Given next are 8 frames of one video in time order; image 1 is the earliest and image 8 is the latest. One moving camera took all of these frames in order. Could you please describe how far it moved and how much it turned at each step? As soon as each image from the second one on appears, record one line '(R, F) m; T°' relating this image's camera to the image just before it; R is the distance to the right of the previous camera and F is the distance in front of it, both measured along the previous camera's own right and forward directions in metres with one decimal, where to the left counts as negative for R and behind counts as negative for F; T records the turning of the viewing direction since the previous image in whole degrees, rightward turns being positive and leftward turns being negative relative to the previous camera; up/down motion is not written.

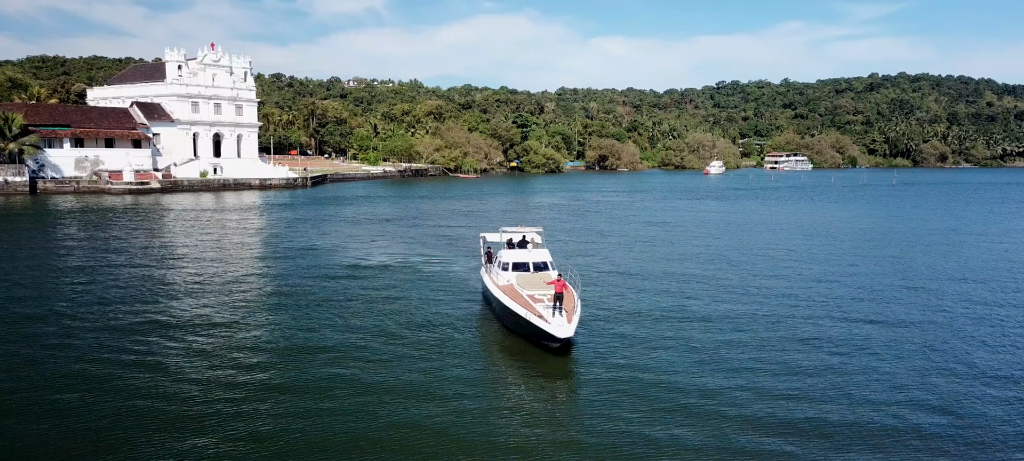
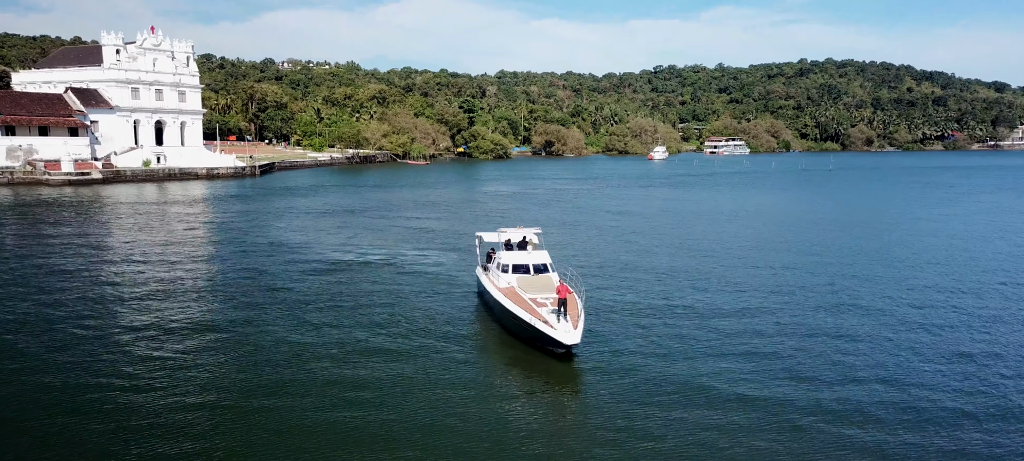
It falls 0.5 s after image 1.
(-1.4, -0.5) m; +4°
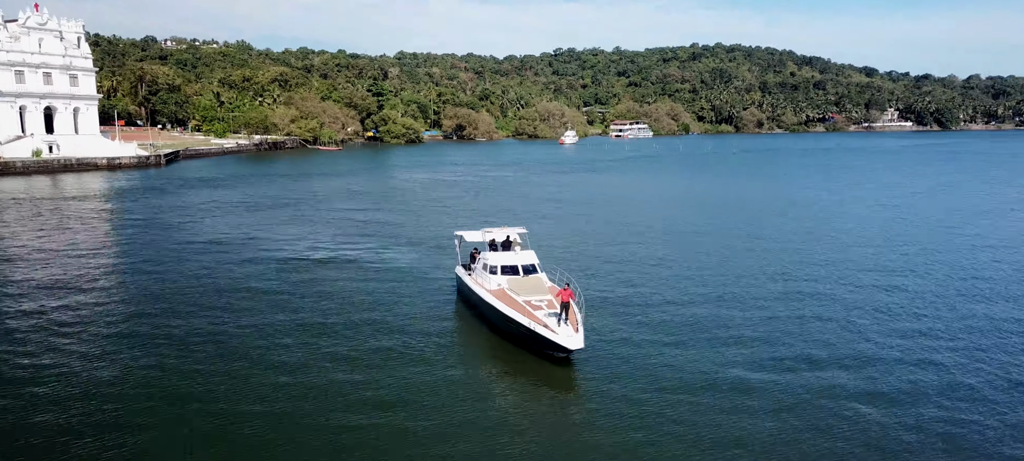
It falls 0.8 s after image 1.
(-2.0, 0.0) m; +7°
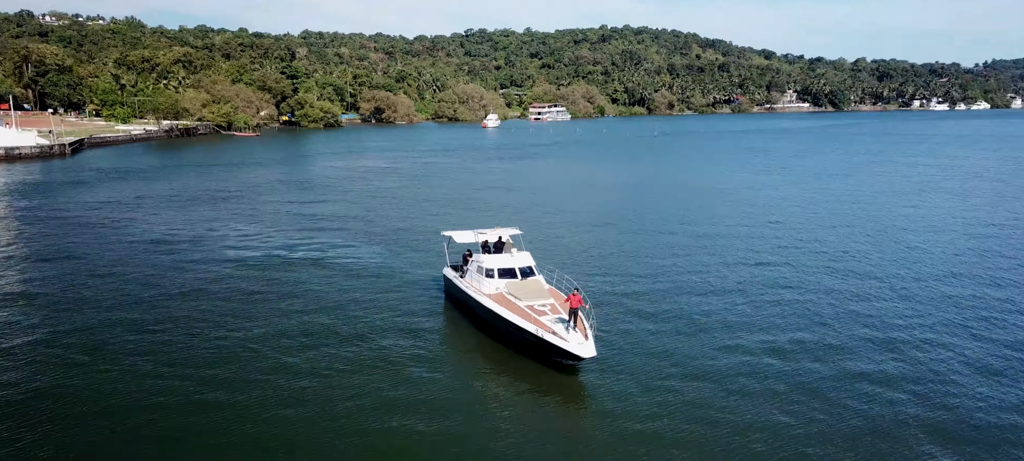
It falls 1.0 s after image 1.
(-1.9, +0.4) m; +6°
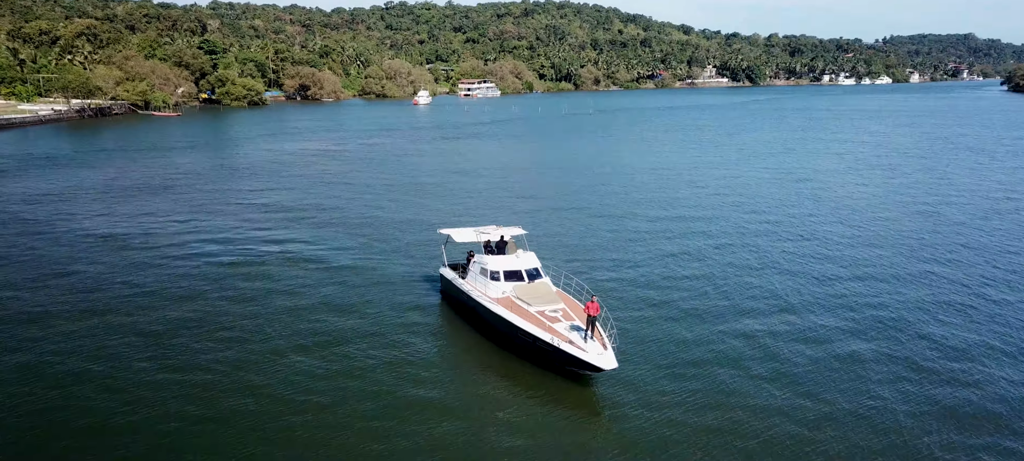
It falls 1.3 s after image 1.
(-1.9, +0.5) m; +6°
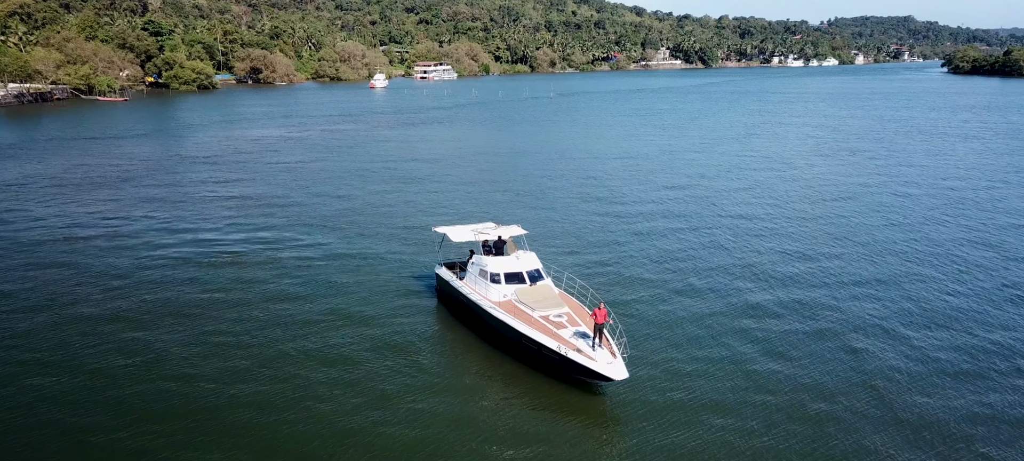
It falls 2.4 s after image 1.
(-1.0, +0.3) m; +3°
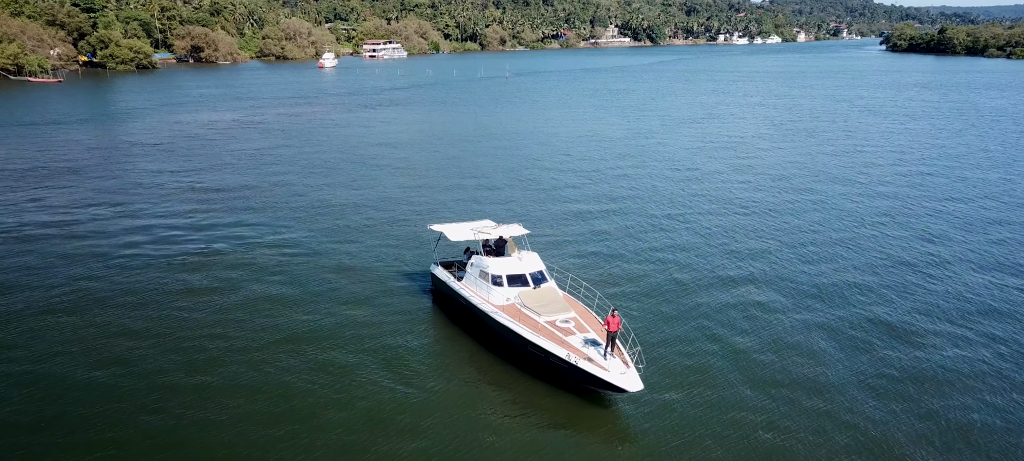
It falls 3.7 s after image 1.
(-1.2, +0.4) m; +4°
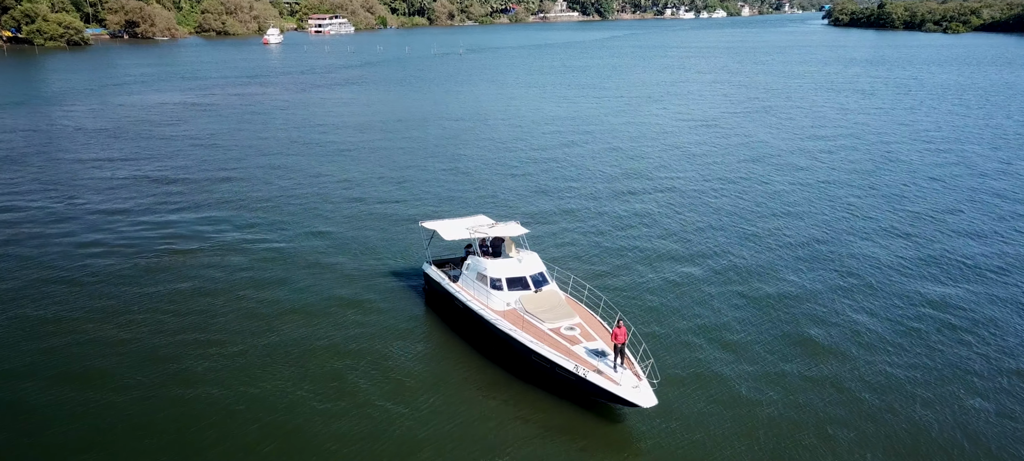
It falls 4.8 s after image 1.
(-1.1, +0.4) m; +4°
